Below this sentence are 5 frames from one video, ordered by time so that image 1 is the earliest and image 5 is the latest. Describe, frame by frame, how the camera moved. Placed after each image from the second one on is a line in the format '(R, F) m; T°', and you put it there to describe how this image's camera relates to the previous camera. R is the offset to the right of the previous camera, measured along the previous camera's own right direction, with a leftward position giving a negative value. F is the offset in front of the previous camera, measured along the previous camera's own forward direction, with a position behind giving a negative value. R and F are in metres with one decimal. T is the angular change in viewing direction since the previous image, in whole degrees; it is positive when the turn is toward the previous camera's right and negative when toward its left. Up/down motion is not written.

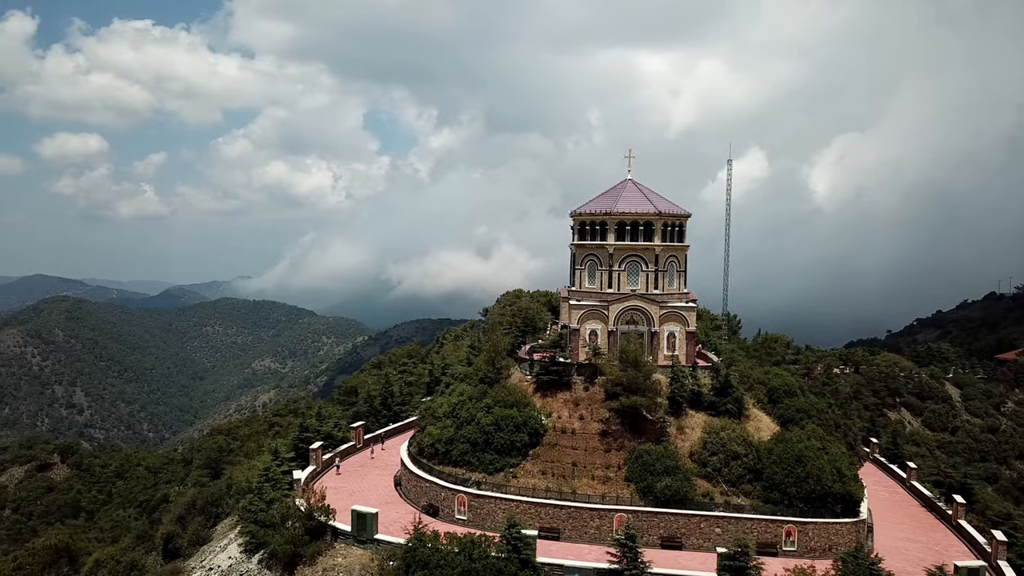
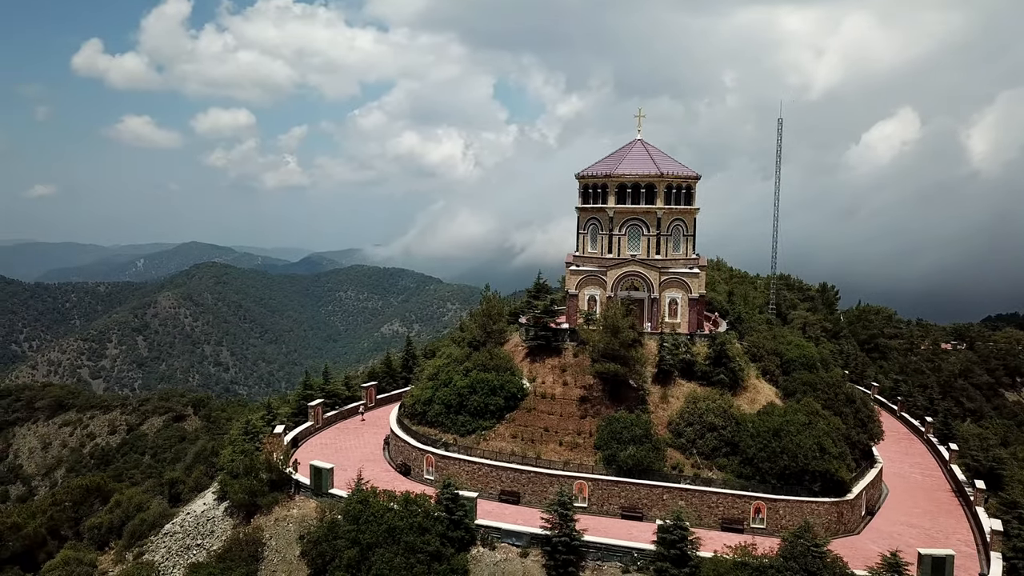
(+4.4, +0.7) m; -7°
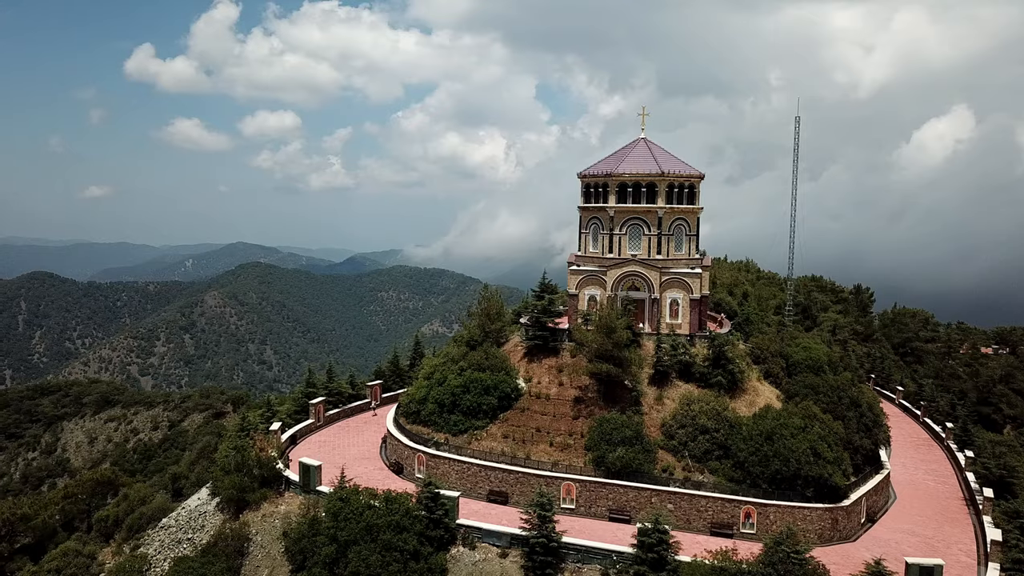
(+1.4, +0.1) m; -2°
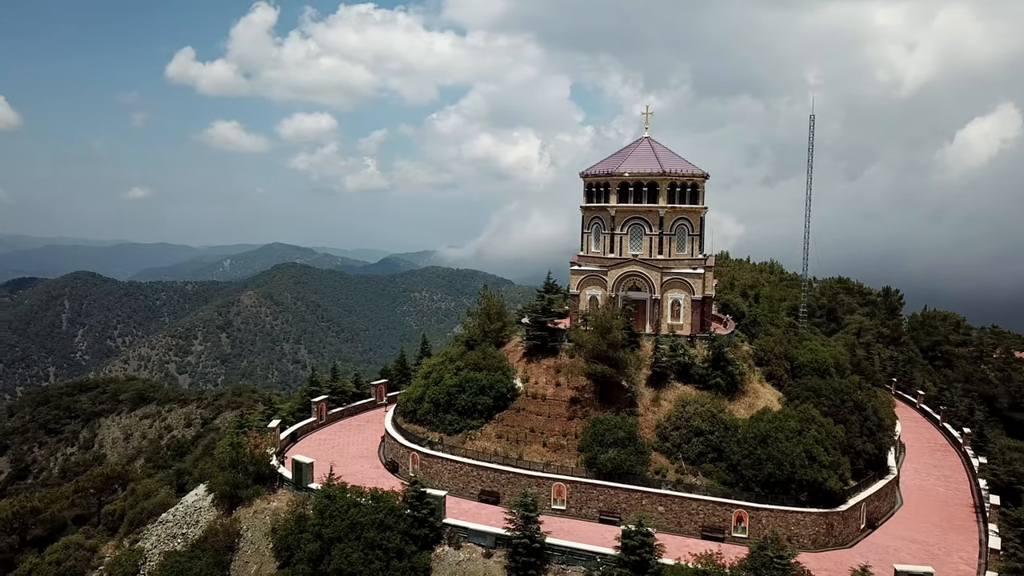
(+1.1, +0.1) m; -2°
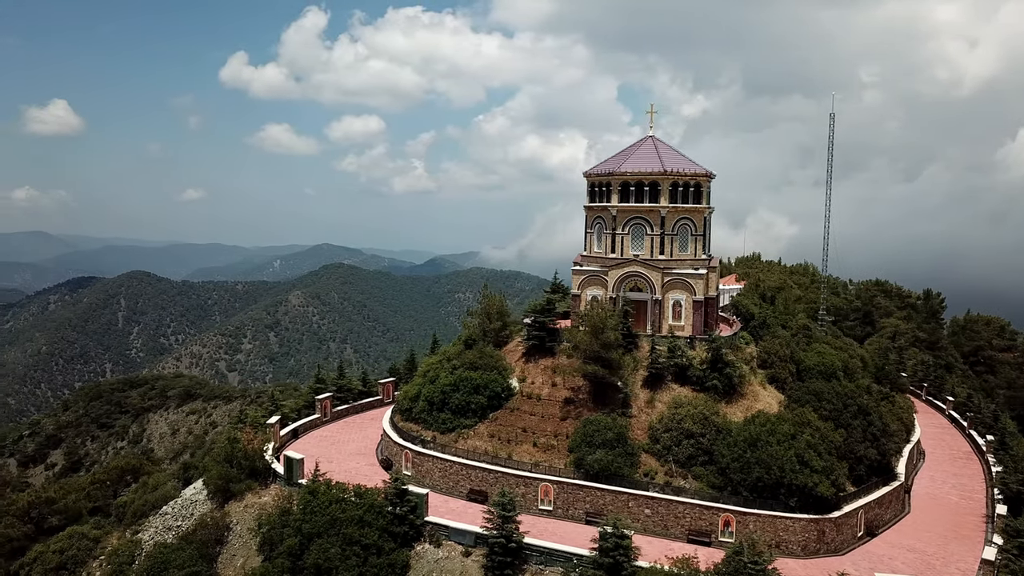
(+1.5, 0.0) m; -3°
